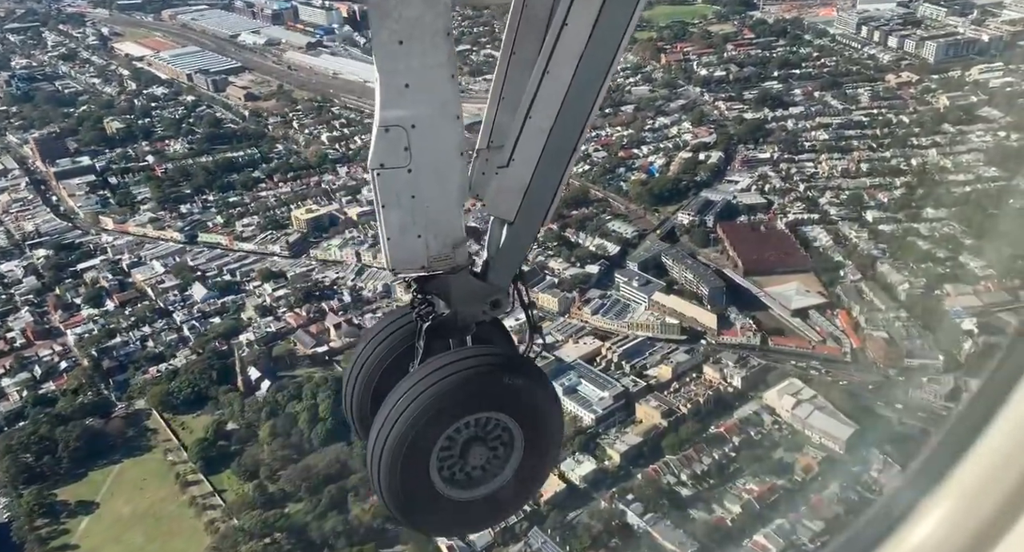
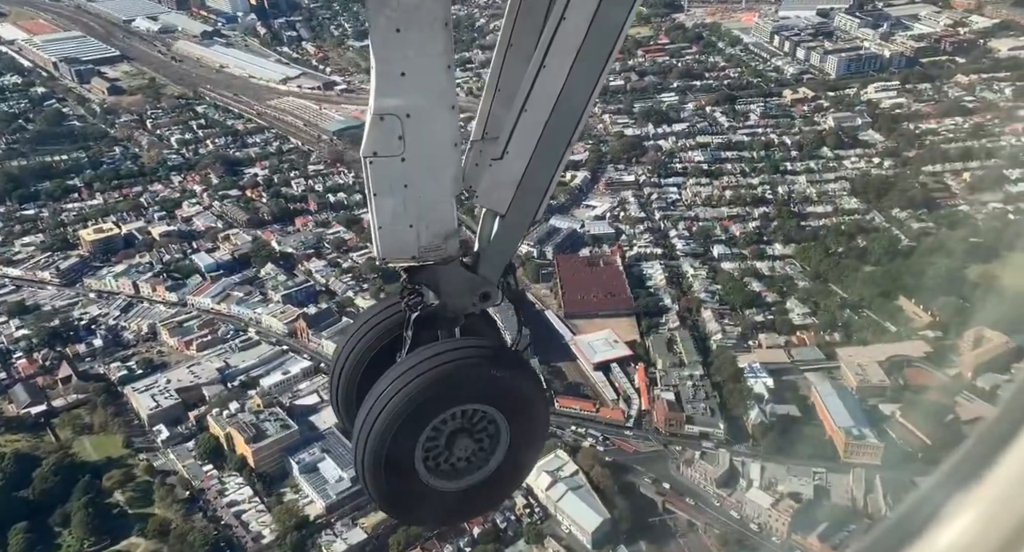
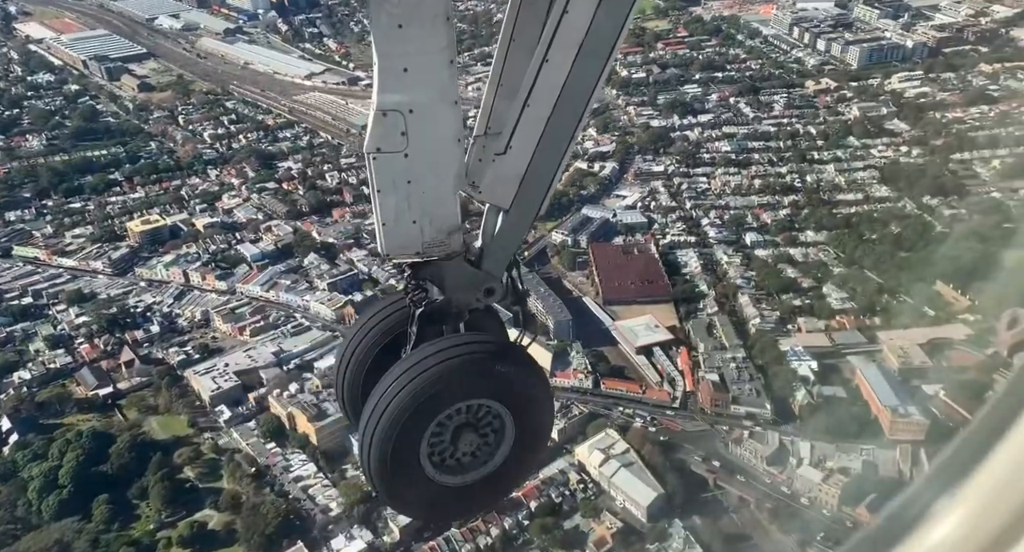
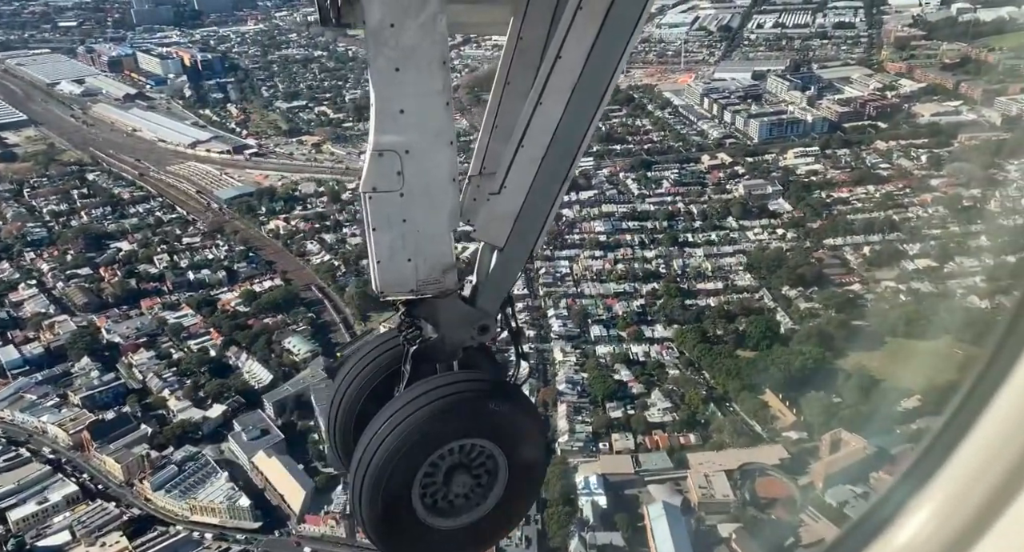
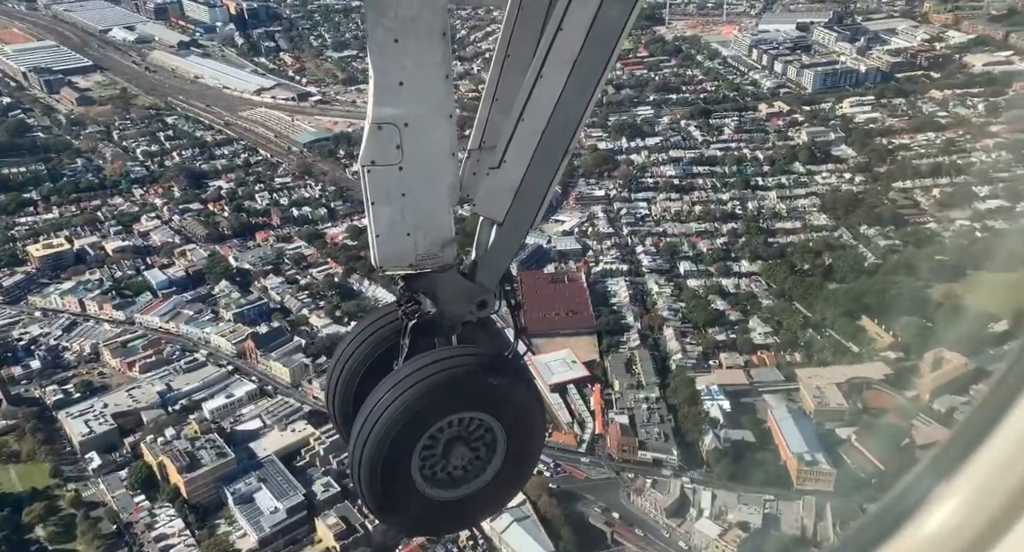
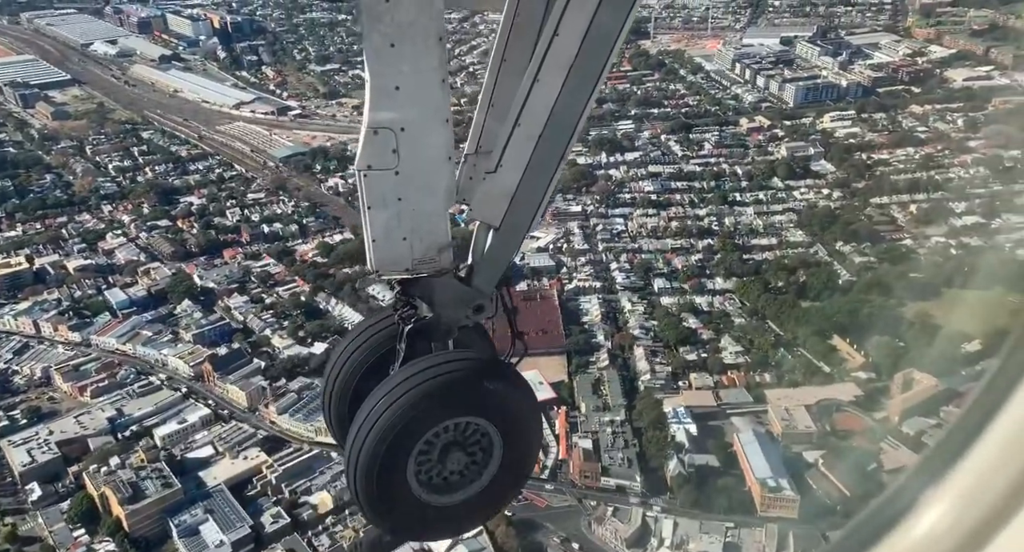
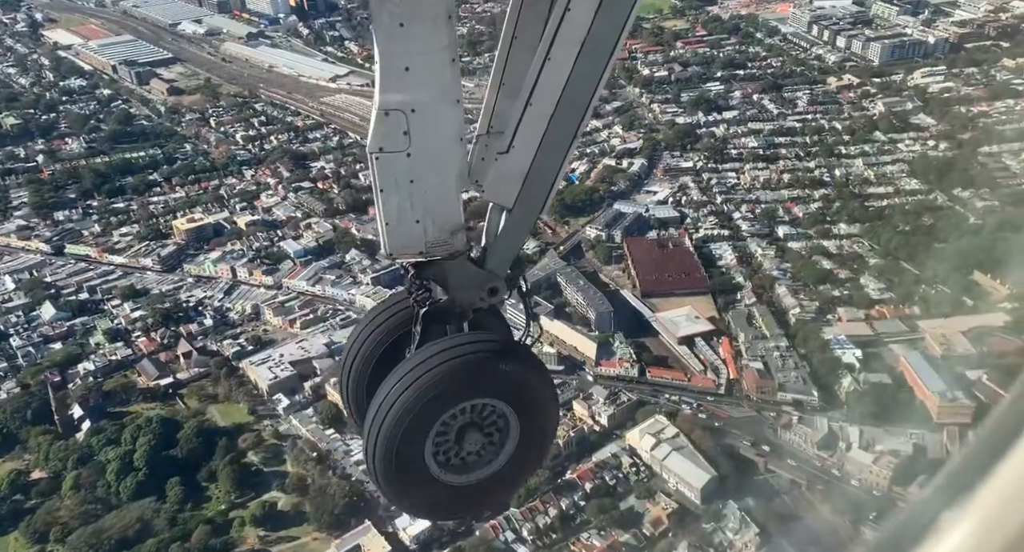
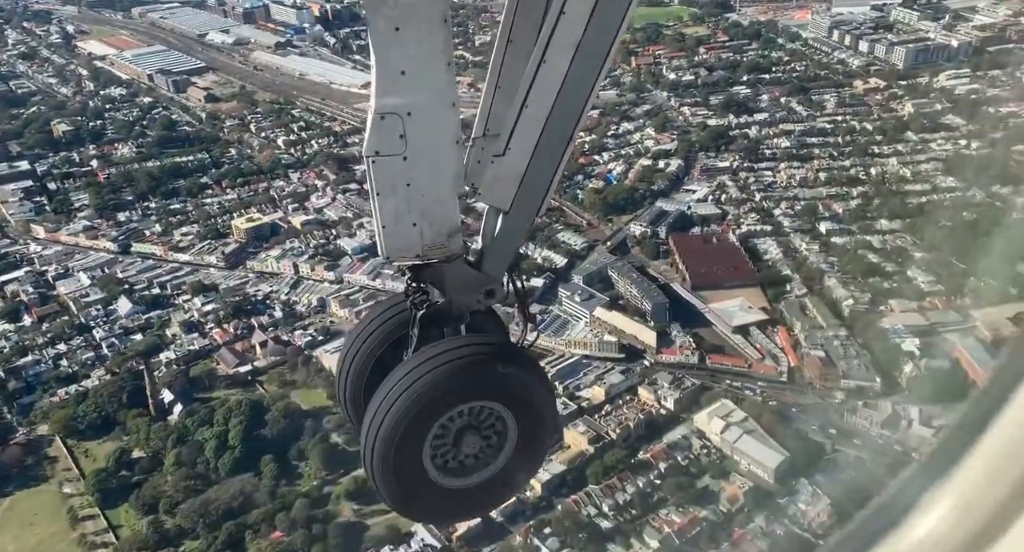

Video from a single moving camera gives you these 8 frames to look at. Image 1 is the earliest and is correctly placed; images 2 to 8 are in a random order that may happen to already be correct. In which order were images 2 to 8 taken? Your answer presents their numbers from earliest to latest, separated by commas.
8, 7, 3, 2, 5, 6, 4
